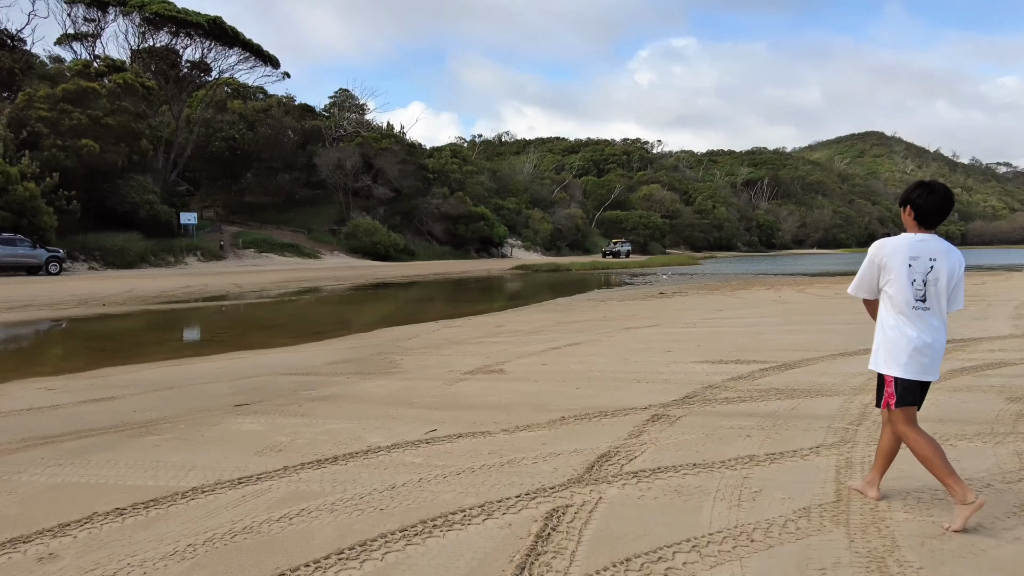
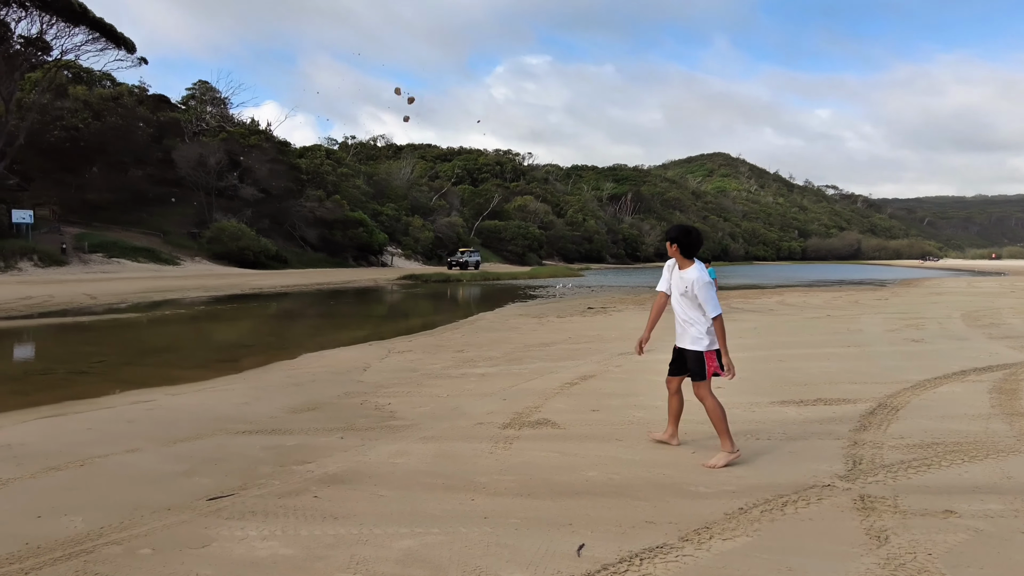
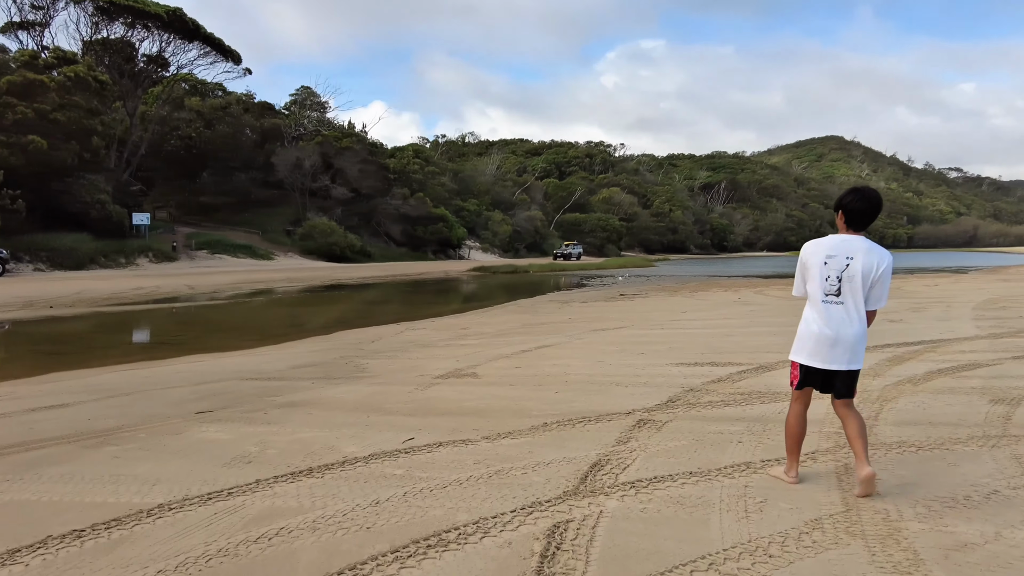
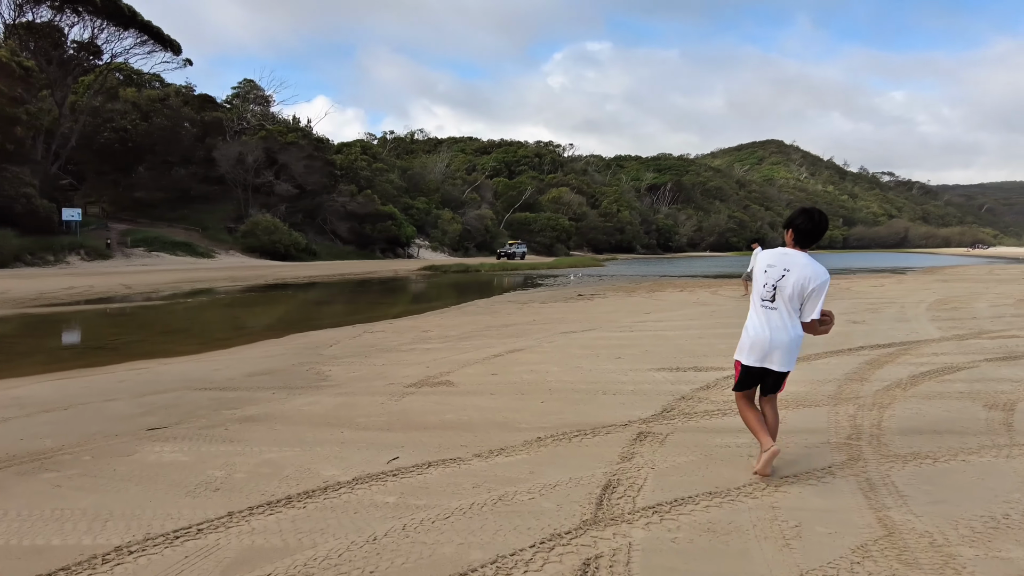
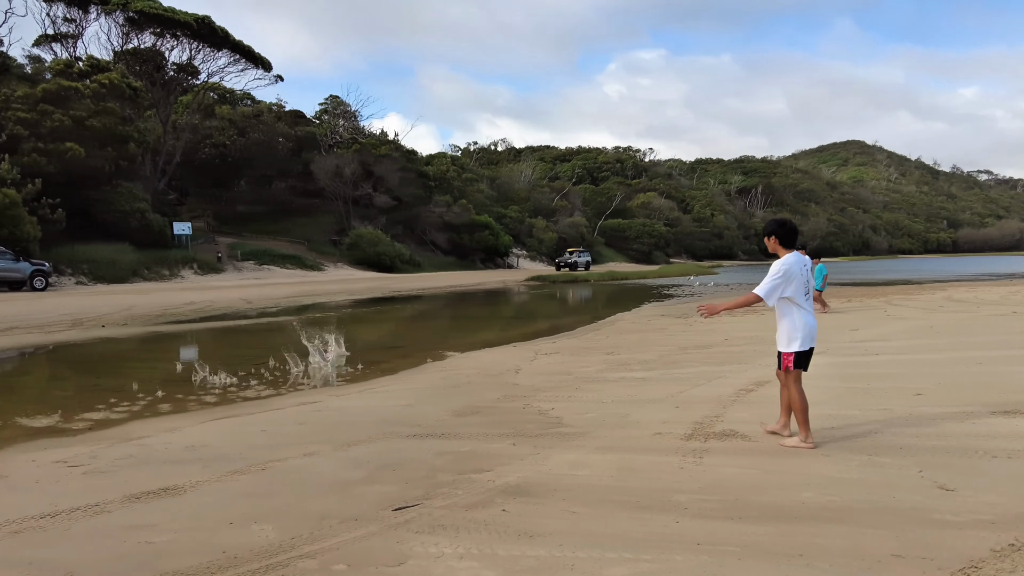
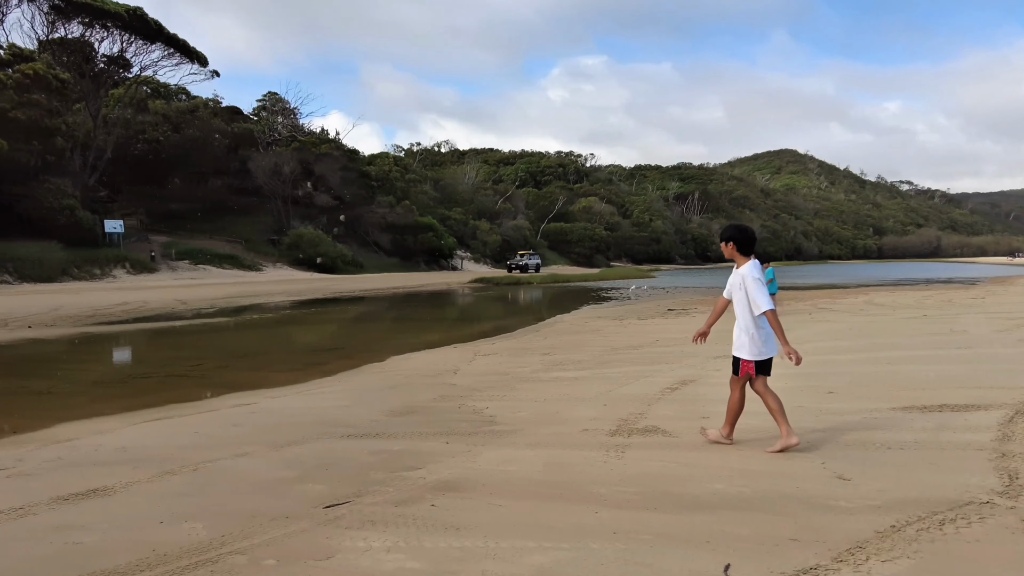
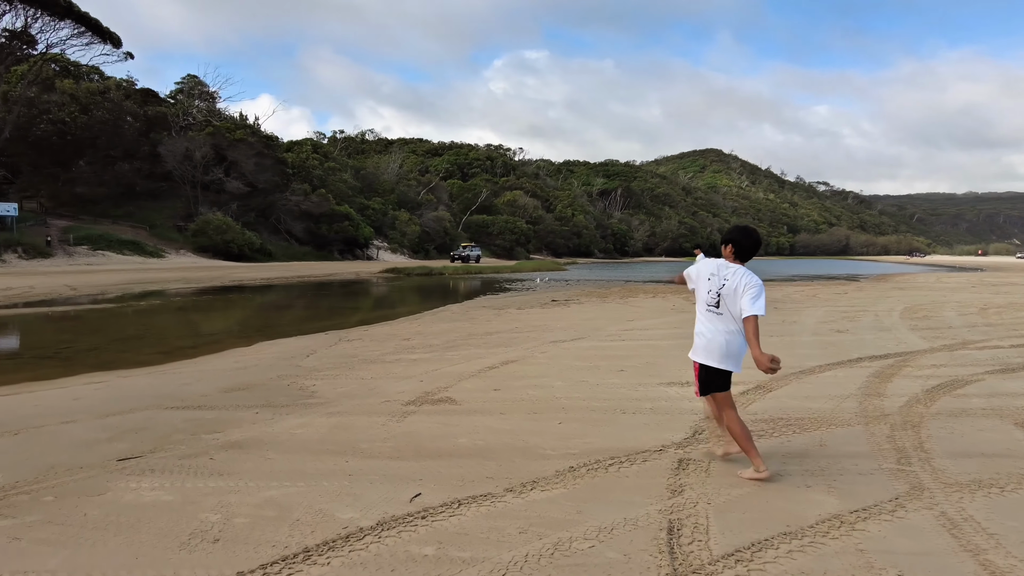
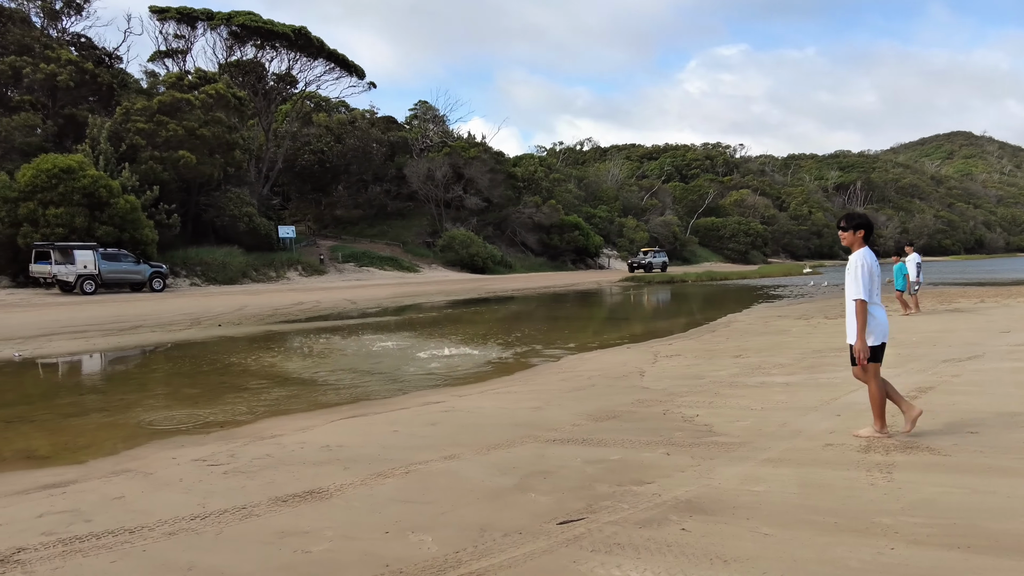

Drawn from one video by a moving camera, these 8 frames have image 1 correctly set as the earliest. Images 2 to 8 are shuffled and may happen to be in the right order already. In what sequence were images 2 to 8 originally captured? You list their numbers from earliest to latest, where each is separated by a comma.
3, 4, 7, 2, 6, 5, 8
